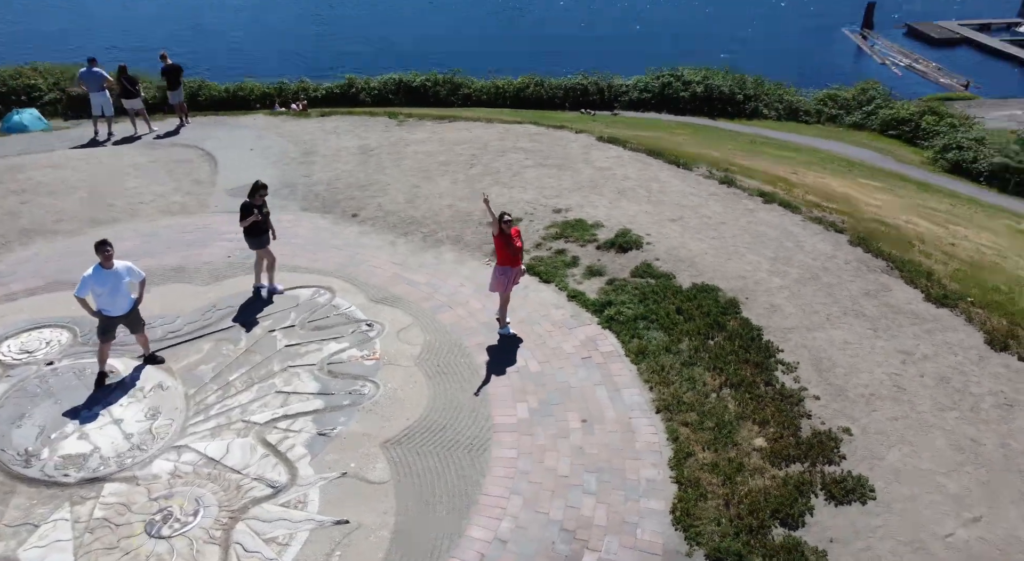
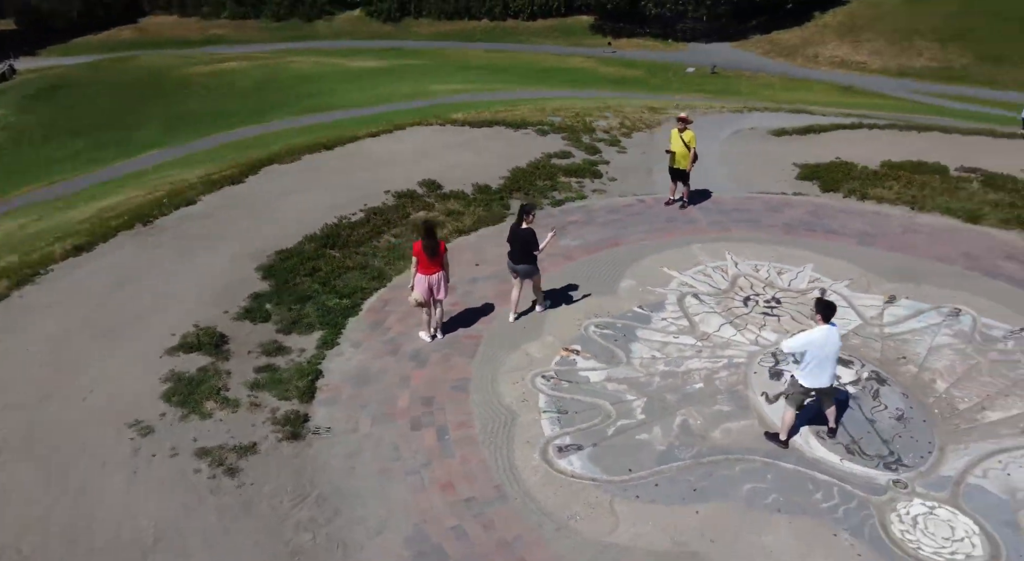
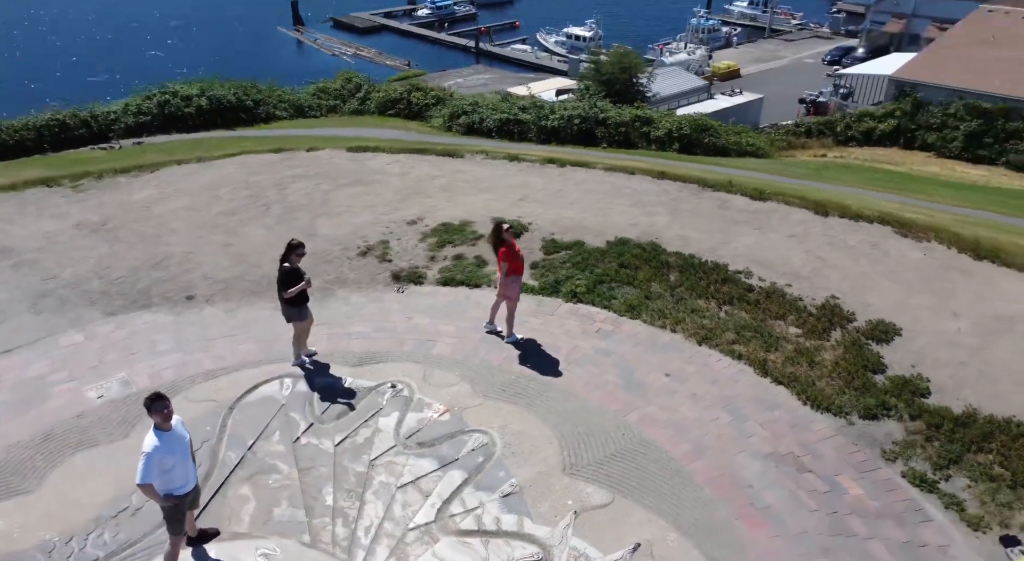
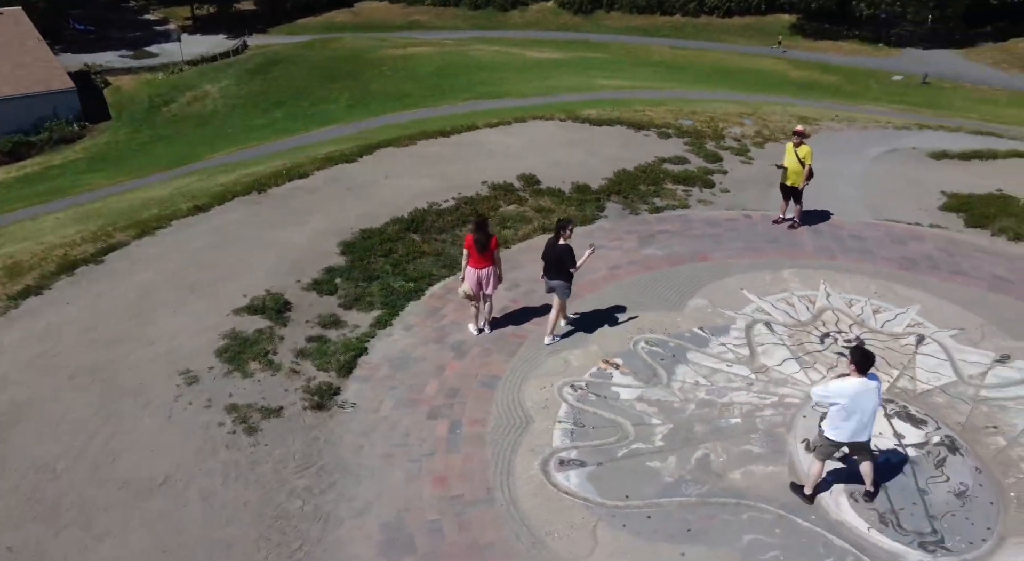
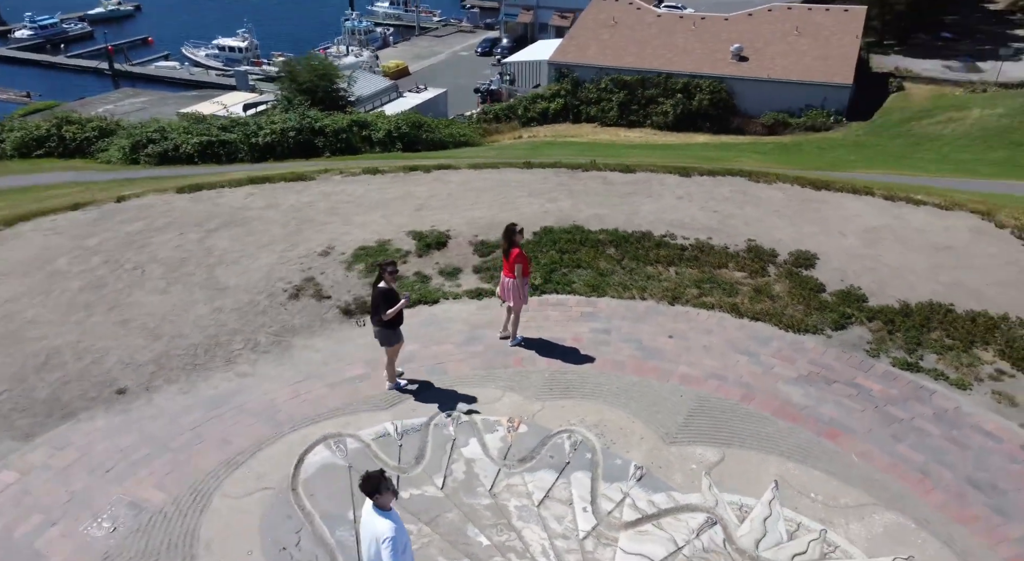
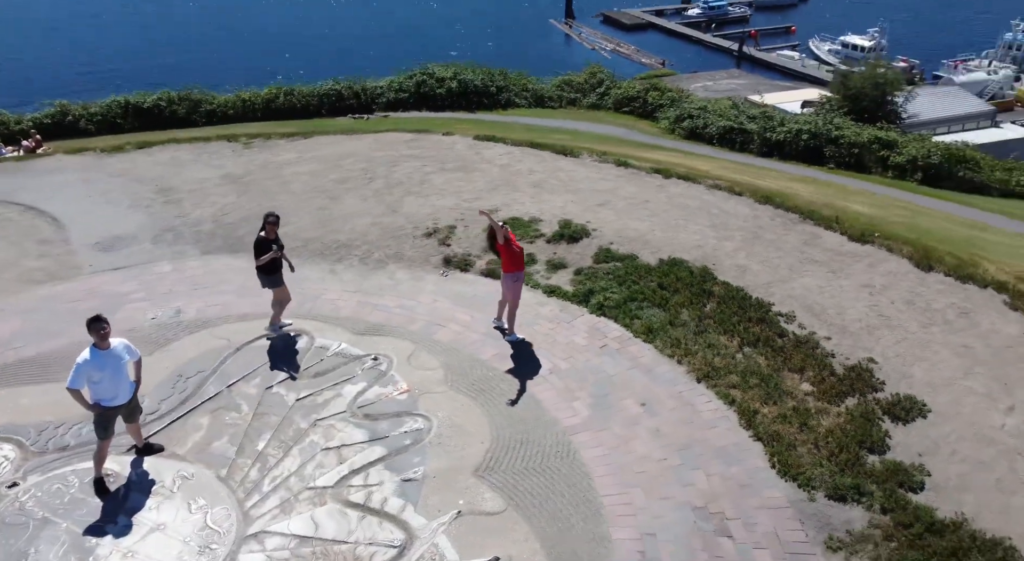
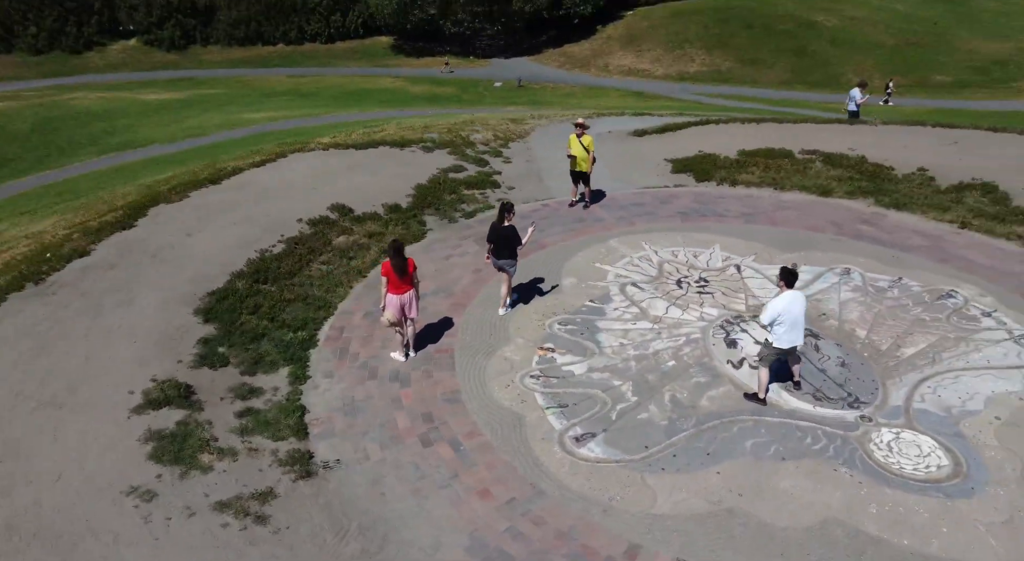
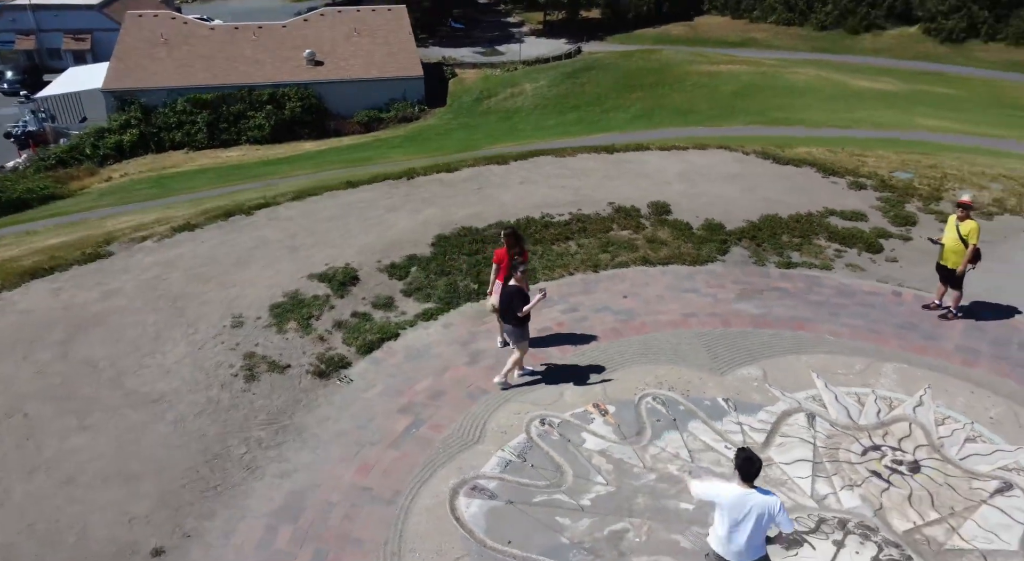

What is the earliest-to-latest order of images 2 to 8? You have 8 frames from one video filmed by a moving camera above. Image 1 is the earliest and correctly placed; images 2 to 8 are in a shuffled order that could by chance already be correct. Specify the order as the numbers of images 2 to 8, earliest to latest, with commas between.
6, 3, 5, 8, 4, 2, 7
